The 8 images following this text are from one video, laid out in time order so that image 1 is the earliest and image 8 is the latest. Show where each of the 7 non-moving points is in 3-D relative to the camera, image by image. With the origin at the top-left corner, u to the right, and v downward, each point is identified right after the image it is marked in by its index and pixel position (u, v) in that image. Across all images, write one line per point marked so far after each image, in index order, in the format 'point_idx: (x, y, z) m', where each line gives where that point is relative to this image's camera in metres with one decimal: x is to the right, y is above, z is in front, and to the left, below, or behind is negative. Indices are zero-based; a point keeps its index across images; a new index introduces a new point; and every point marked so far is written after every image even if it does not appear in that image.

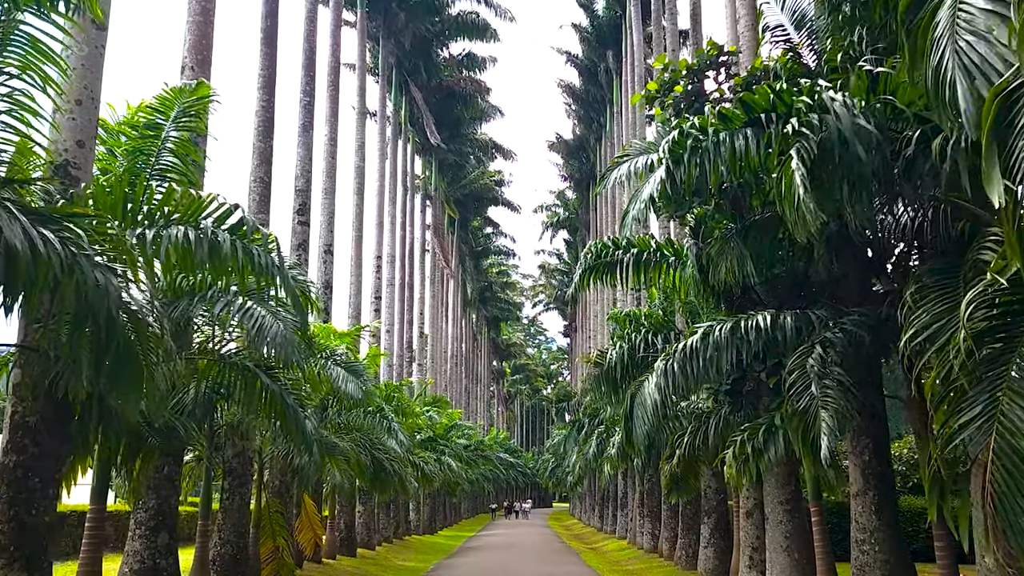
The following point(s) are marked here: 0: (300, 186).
0: (-3.7, +1.8, +15.1) m
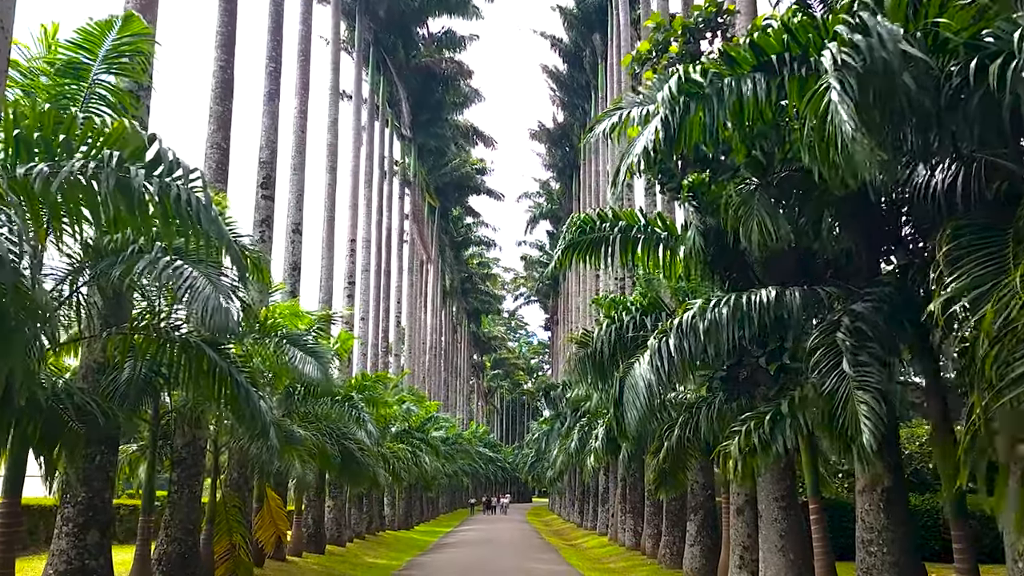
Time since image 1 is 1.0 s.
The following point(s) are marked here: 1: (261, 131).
0: (-4.1, +2.1, +14.1) m
1: (-4.2, +2.6, +14.3) m
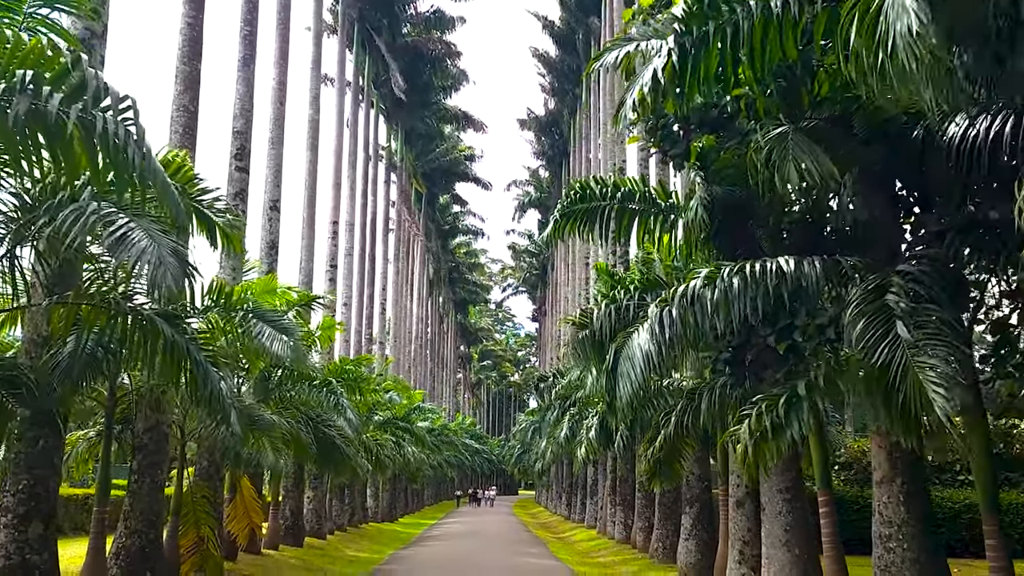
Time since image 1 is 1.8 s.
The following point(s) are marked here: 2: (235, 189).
0: (-4.2, +2.5, +13.2) m
1: (-4.4, +3.0, +13.5) m
2: (-4.2, +1.5, +12.9) m
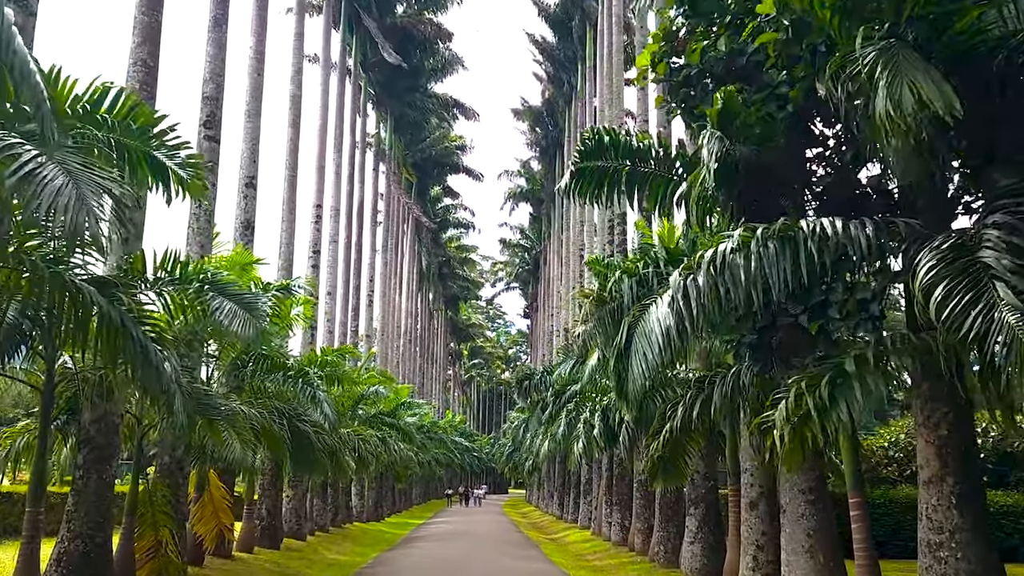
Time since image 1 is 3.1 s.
0: (-4.3, +2.8, +12.1) m
1: (-4.4, +3.3, +12.4) m
2: (-4.3, +1.8, +11.8) m
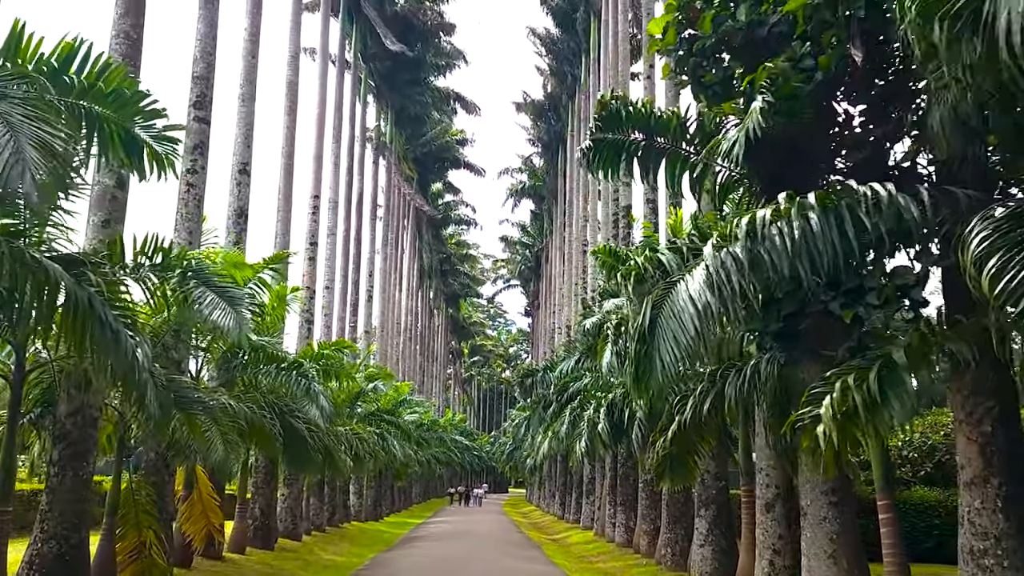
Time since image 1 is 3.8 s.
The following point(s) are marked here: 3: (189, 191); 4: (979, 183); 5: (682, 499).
0: (-4.3, +2.9, +11.6) m
1: (-4.4, +3.4, +11.8) m
2: (-4.2, +1.9, +11.3) m
3: (-4.3, +1.3, +11.3) m
4: (+3.4, +0.8, +6.2) m
5: (+2.9, -3.6, +14.8) m
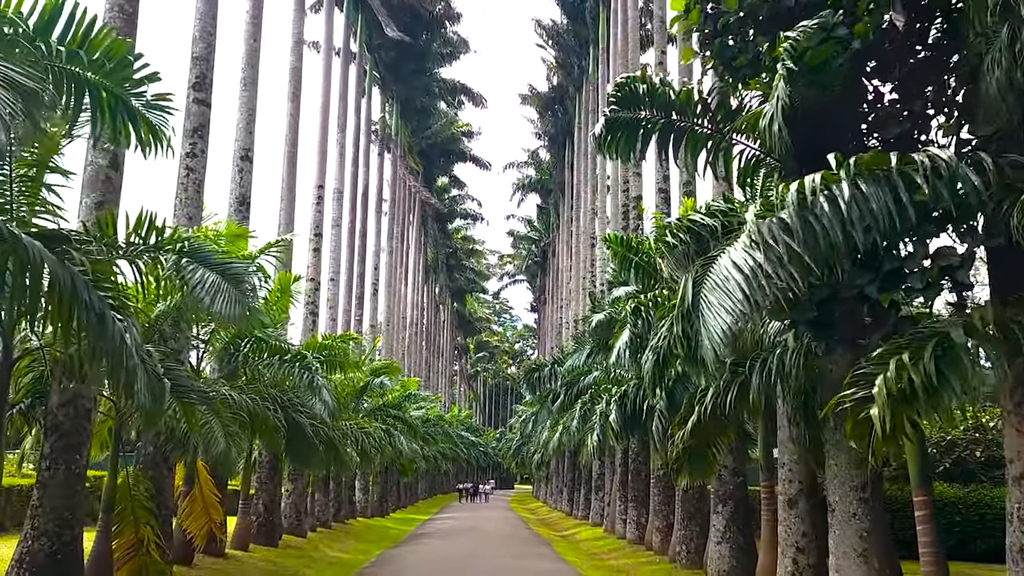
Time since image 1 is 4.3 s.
0: (-4.1, +3.1, +11.2) m
1: (-4.2, +3.6, +11.4) m
2: (-4.1, +2.1, +10.9) m
3: (-4.1, +1.4, +10.9) m
4: (+3.5, +0.9, +5.8) m
5: (+3.1, -3.5, +14.3) m
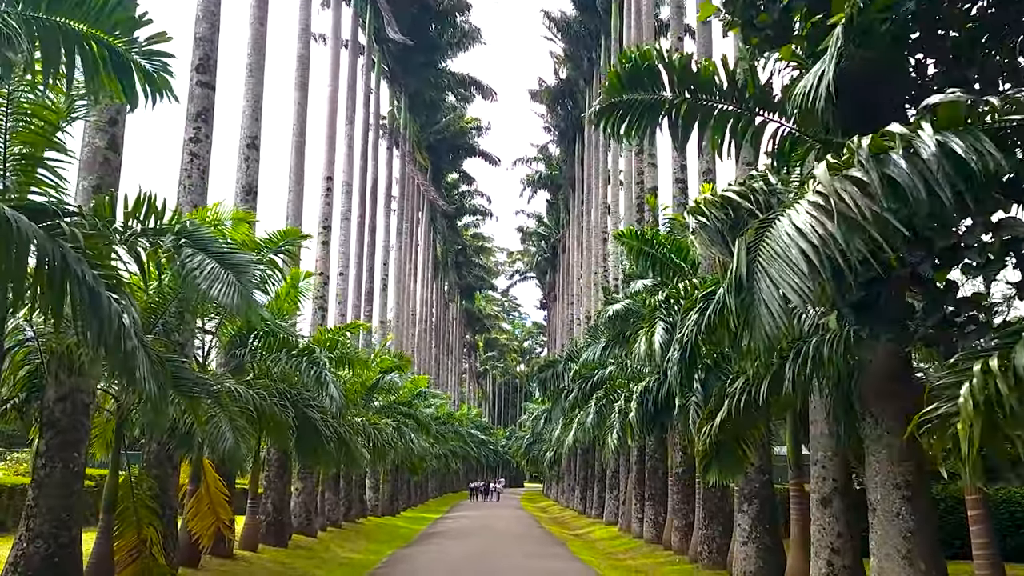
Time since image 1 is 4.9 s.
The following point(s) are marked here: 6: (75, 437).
0: (-3.9, +3.2, +10.8) m
1: (-4.0, +3.7, +11.0) m
2: (-3.9, +2.2, +10.5) m
3: (-3.9, +1.5, +10.5) m
4: (+3.7, +1.0, +5.3) m
5: (+3.4, -3.3, +13.9) m
6: (-3.8, -1.3, +7.4) m
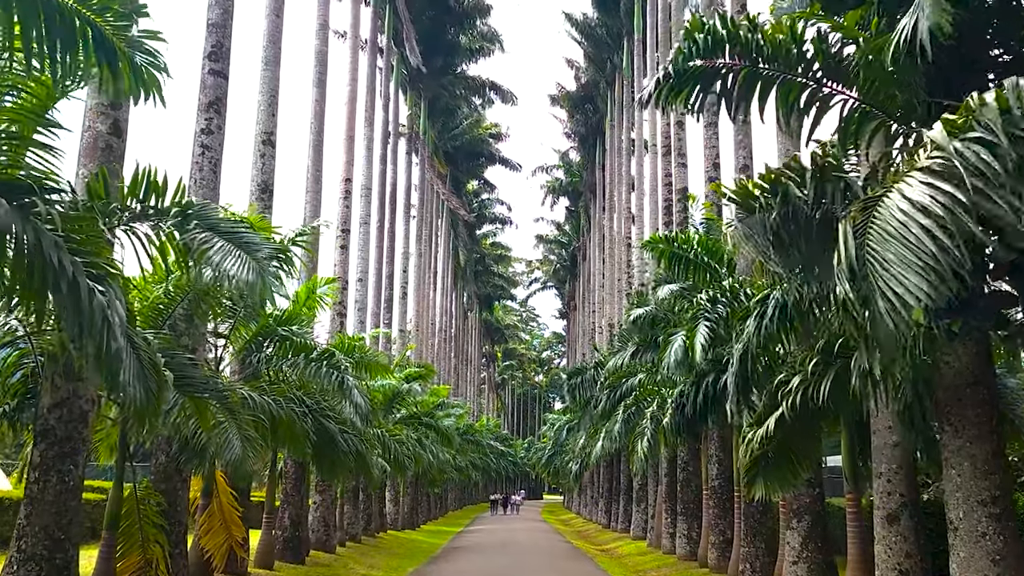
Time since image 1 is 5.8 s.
0: (-3.5, +3.2, +10.1) m
1: (-3.6, +3.7, +10.4) m
2: (-3.5, +2.2, +9.8) m
3: (-3.5, +1.5, +9.8) m
4: (+4.0, +1.1, +4.5) m
5: (+3.8, -3.4, +13.0) m
6: (-3.4, -1.2, +6.7) m
